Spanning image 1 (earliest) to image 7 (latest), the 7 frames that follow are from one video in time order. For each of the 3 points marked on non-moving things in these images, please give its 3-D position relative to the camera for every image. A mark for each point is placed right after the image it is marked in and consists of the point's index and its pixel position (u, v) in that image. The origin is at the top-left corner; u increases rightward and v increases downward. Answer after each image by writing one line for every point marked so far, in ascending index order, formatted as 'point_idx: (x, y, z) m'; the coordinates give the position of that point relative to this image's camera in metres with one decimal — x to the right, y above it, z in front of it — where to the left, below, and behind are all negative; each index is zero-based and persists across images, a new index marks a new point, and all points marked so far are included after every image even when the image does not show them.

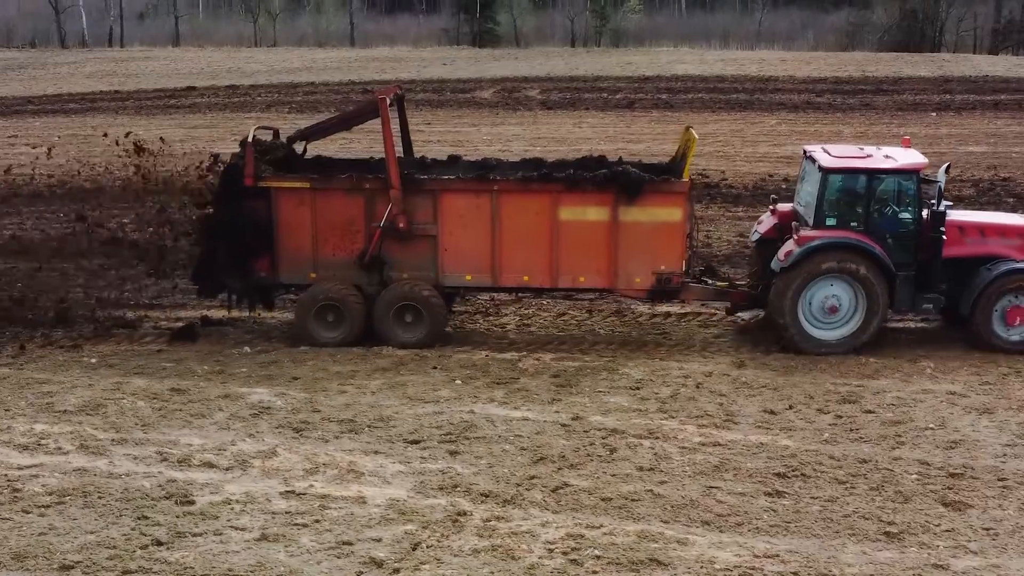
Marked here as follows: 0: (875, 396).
0: (+2.8, -0.8, +7.8) m
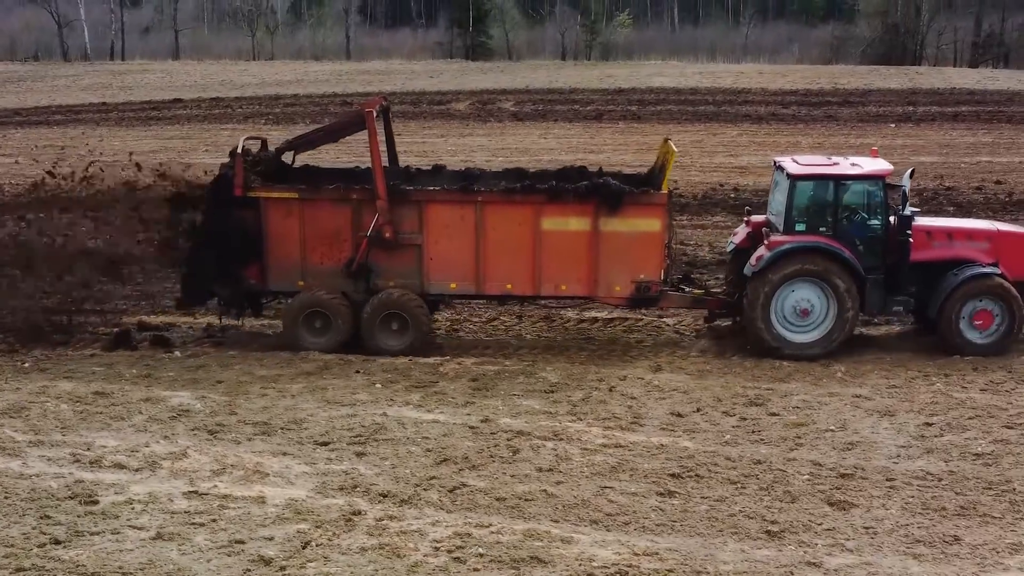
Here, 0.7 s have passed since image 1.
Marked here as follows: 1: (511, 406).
0: (+2.1, -0.9, +7.8) m
1: (0.0, -1.0, +8.2) m
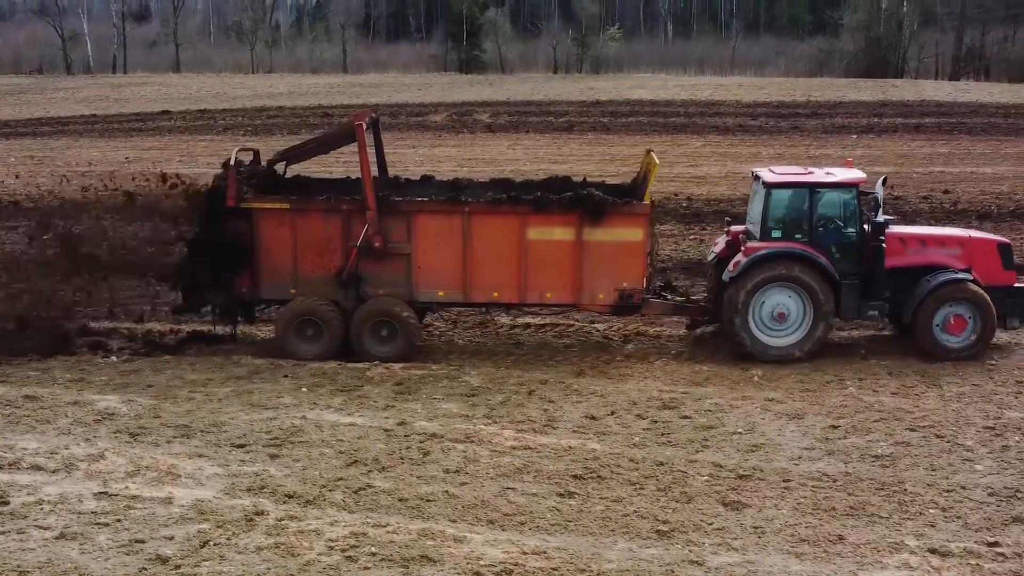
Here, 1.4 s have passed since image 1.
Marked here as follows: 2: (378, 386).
0: (+1.4, -0.9, +7.9) m
1: (-0.7, -1.0, +8.2) m
2: (-1.2, -0.9, +8.8) m
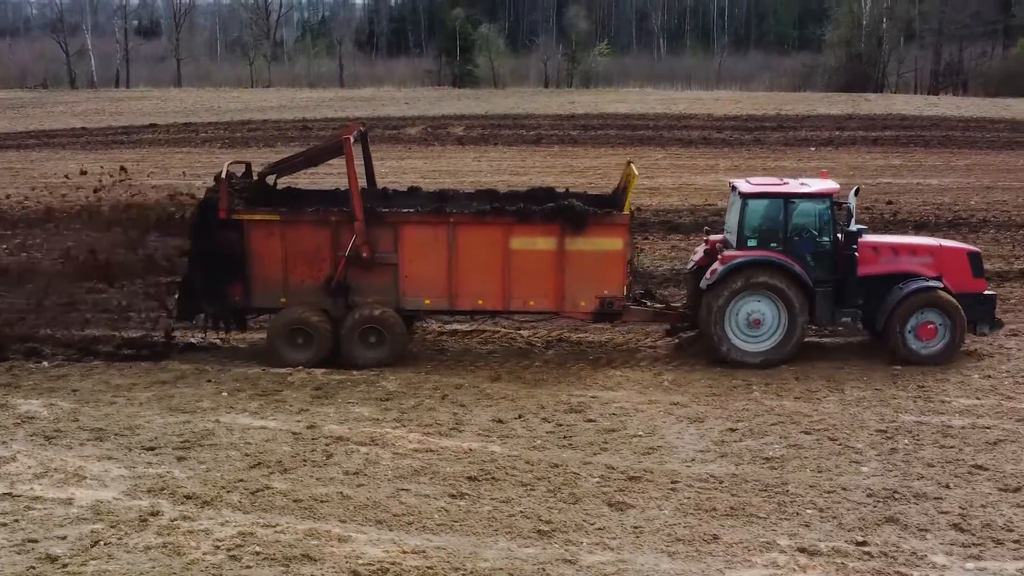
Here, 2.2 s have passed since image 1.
0: (+0.7, -0.9, +7.9) m
1: (-1.4, -1.0, +8.3) m
2: (-1.9, -0.9, +8.9) m
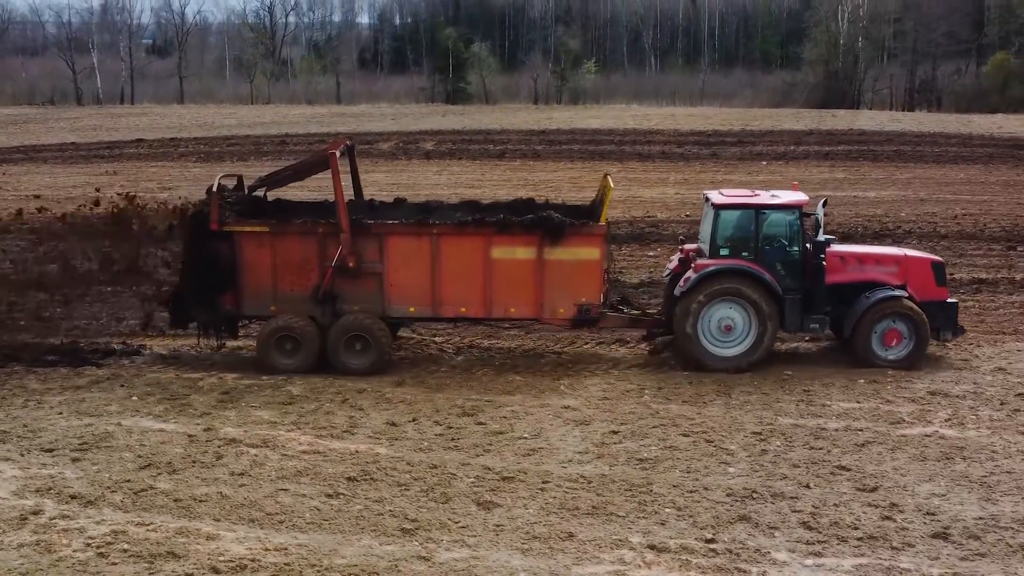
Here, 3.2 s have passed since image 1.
0: (-0.1, -1.0, +8.0) m
1: (-2.2, -1.1, +8.4) m
2: (-2.7, -0.9, +9.0) m
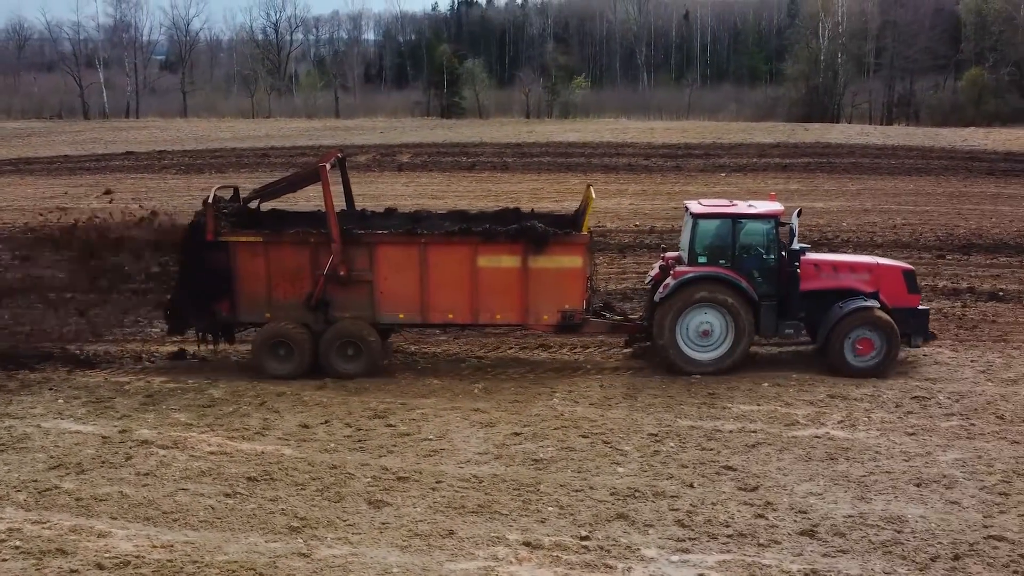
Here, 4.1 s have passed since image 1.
0: (-0.9, -1.0, +8.1) m
1: (-2.9, -1.1, +8.5) m
2: (-3.4, -1.0, +9.1) m
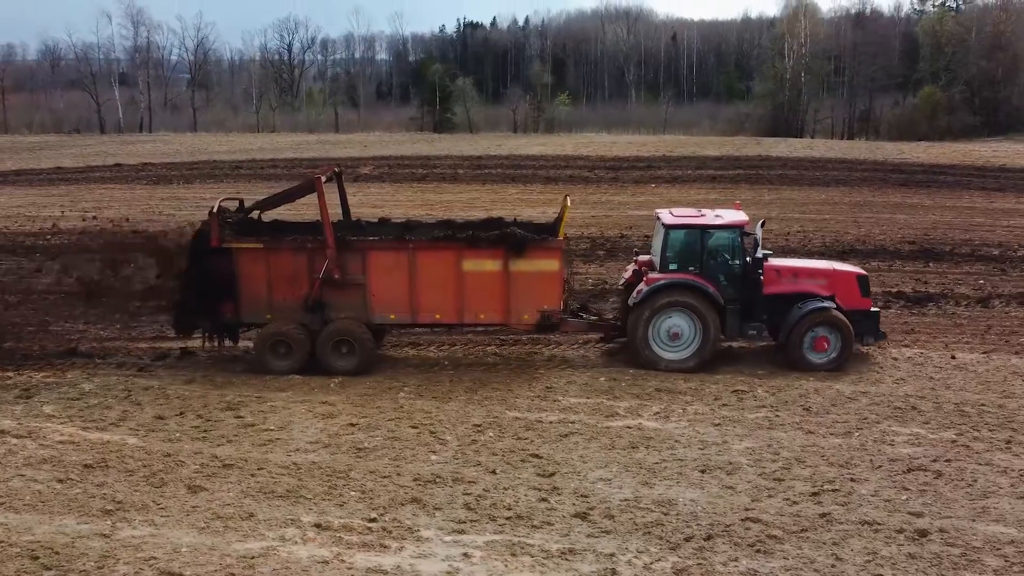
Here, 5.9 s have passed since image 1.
0: (-2.1, -1.0, +8.3) m
1: (-4.2, -1.1, +8.7) m
2: (-4.6, -1.0, +9.3) m
